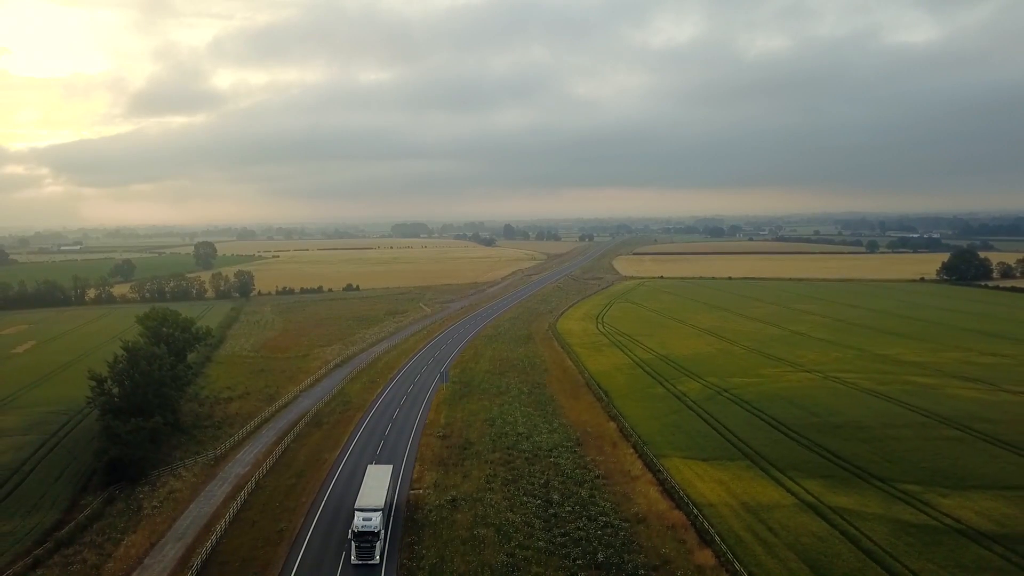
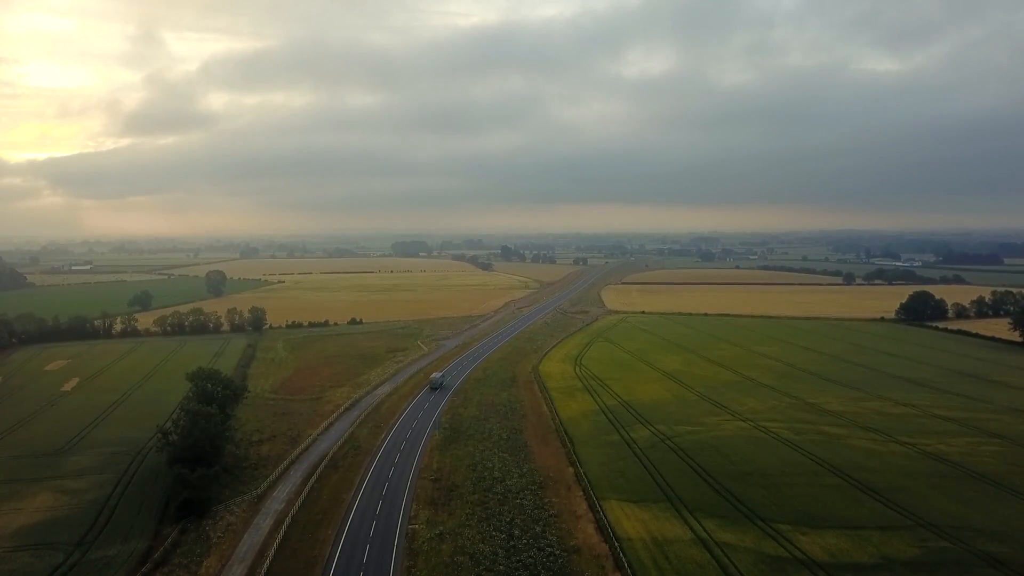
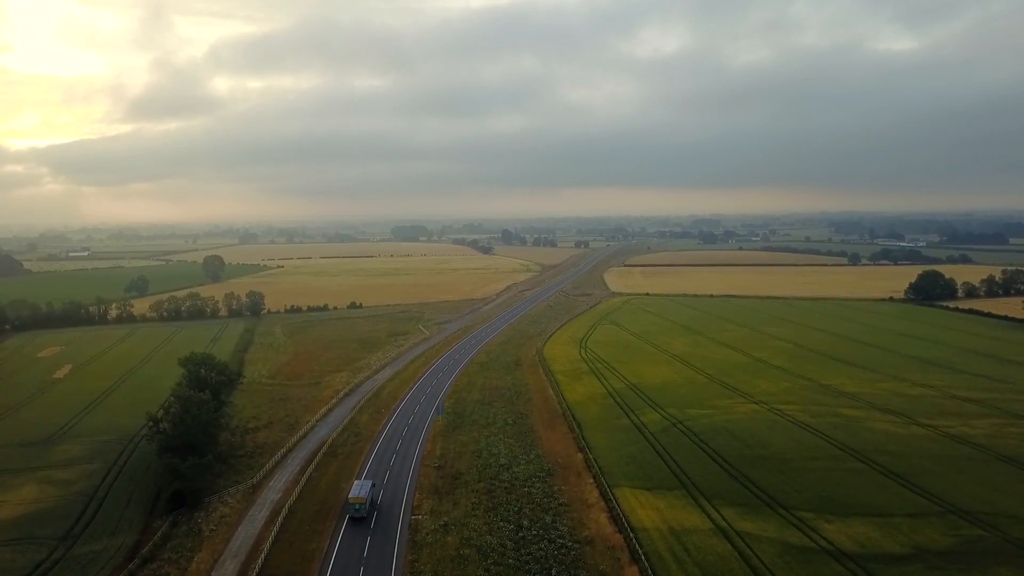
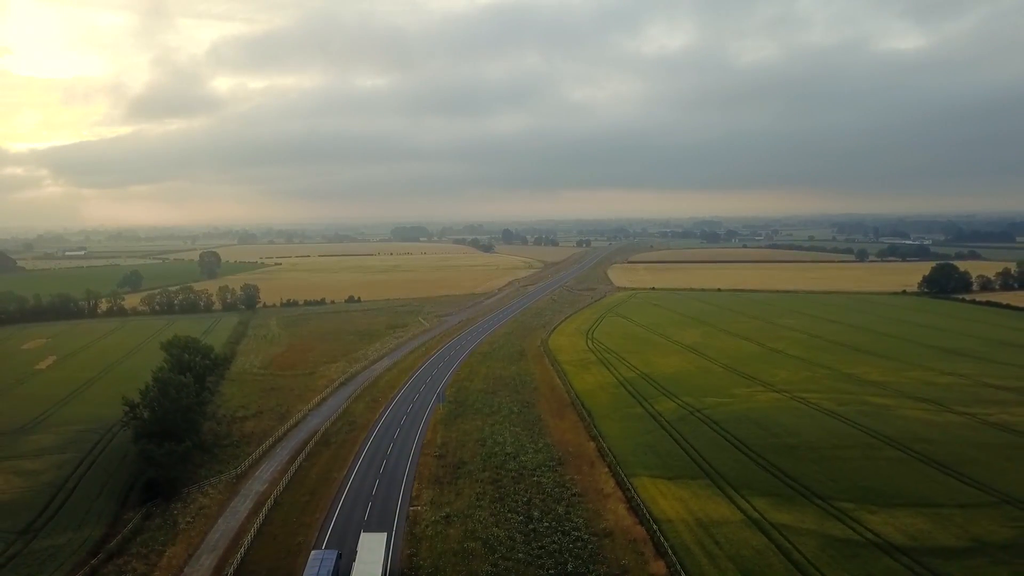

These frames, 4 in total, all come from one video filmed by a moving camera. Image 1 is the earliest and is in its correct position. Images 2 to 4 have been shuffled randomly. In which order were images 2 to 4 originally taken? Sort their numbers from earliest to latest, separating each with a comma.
4, 3, 2
